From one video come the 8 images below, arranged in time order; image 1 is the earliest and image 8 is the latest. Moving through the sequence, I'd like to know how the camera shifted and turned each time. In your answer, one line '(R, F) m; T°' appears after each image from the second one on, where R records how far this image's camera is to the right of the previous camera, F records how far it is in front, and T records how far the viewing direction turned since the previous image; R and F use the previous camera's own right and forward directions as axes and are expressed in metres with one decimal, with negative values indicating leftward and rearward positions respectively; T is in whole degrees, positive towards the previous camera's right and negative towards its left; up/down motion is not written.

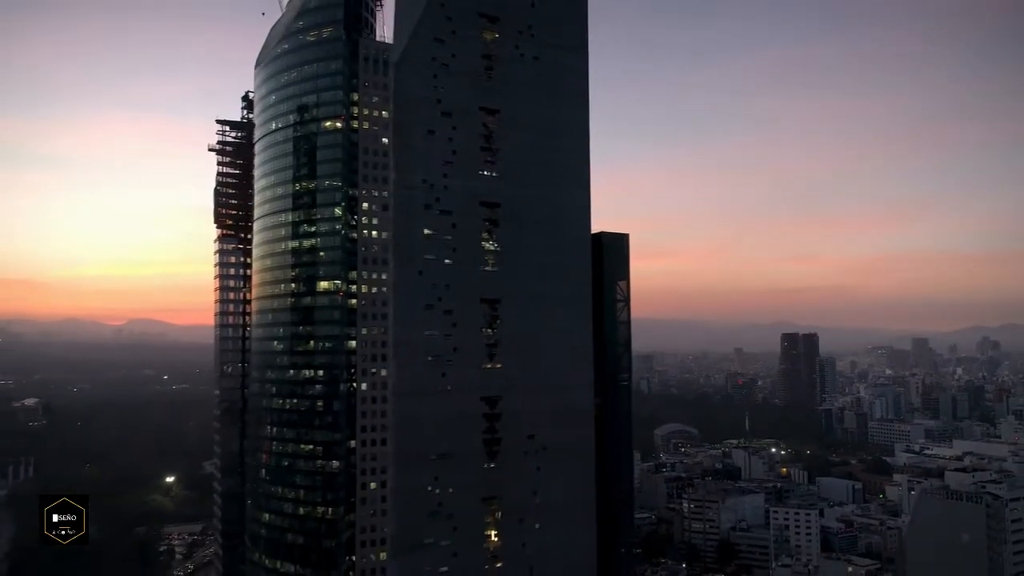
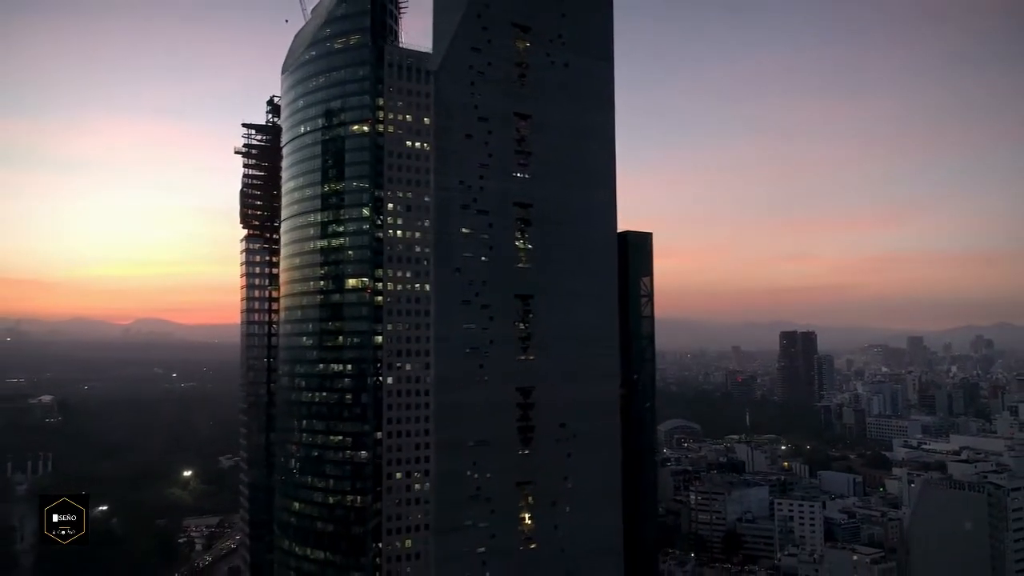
(-2.1, -2.3) m; 0°
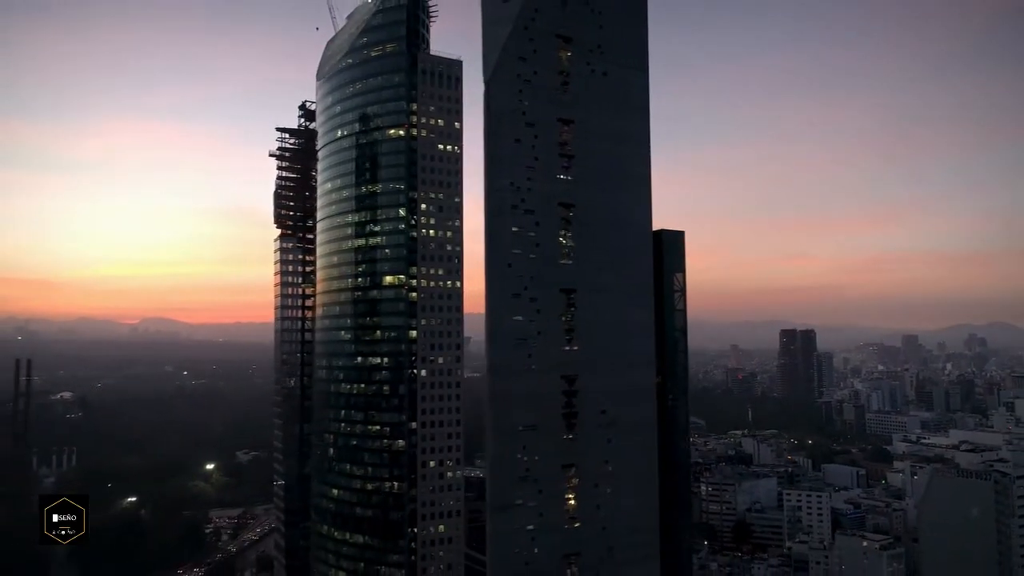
(-3.1, -2.9) m; 0°
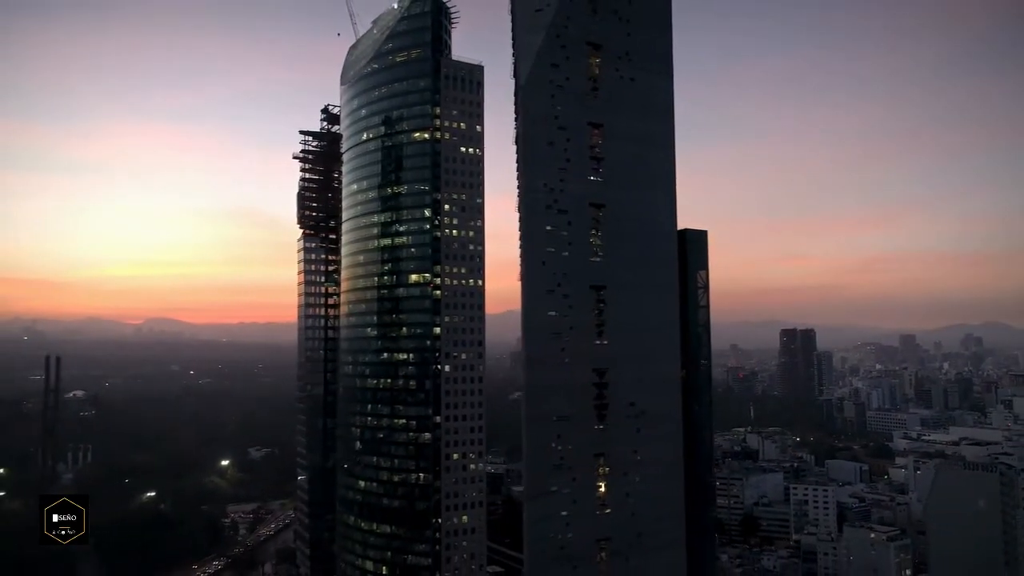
(-2.3, -2.0) m; 0°
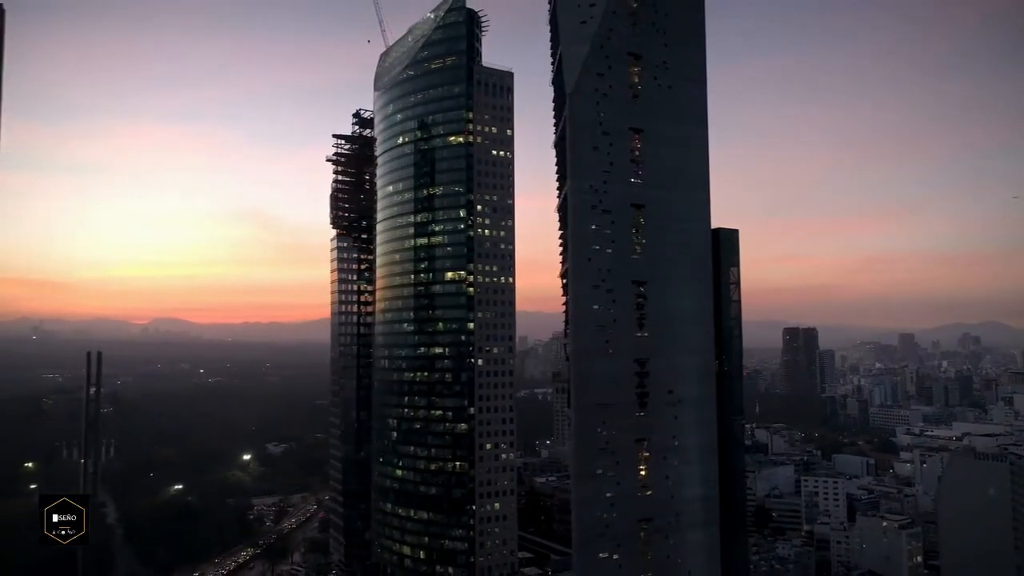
(-3.3, -2.8) m; 0°
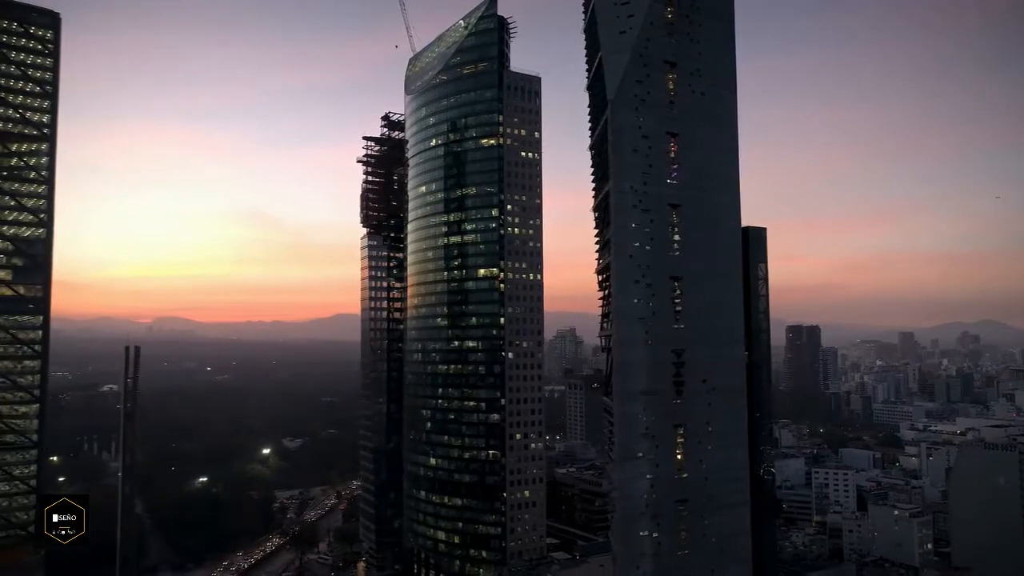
(-3.3, -2.7) m; 0°
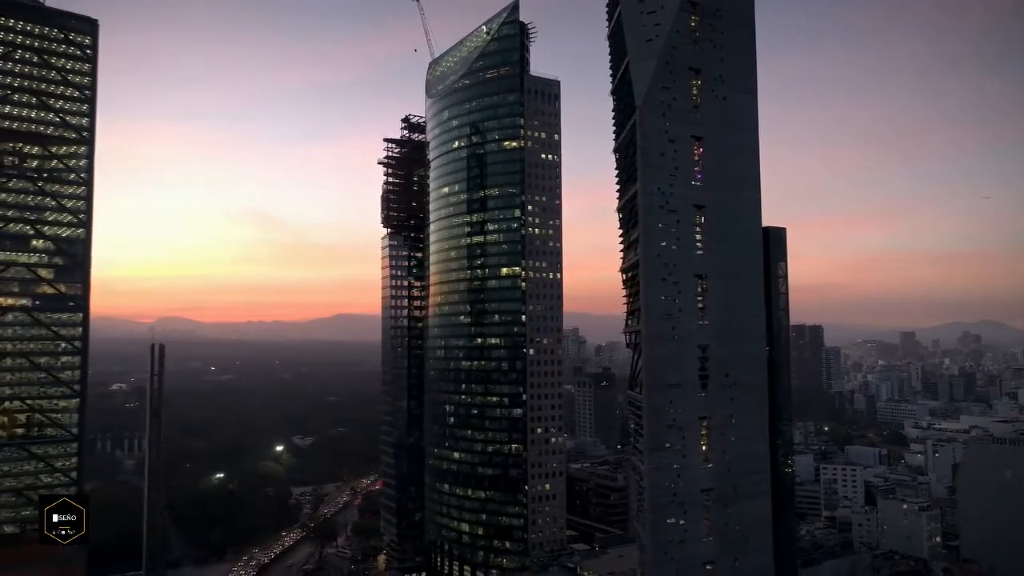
(-2.3, -1.9) m; 0°
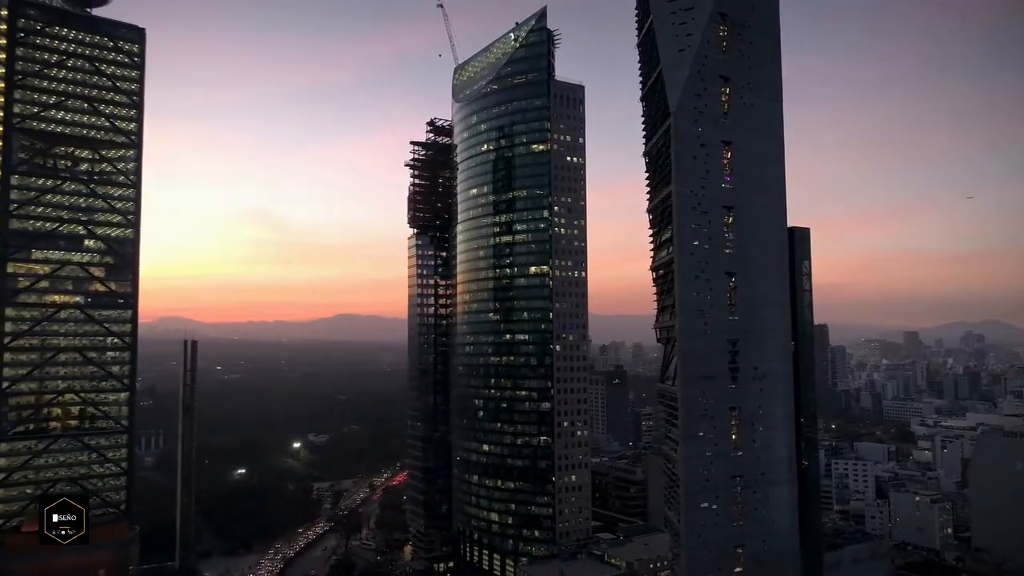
(-3.0, -2.5) m; 0°
